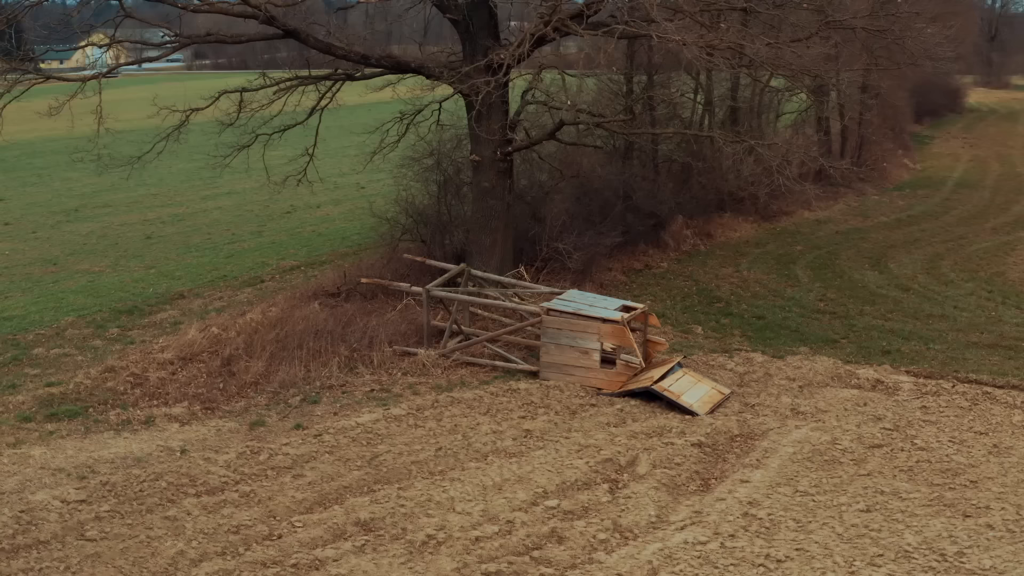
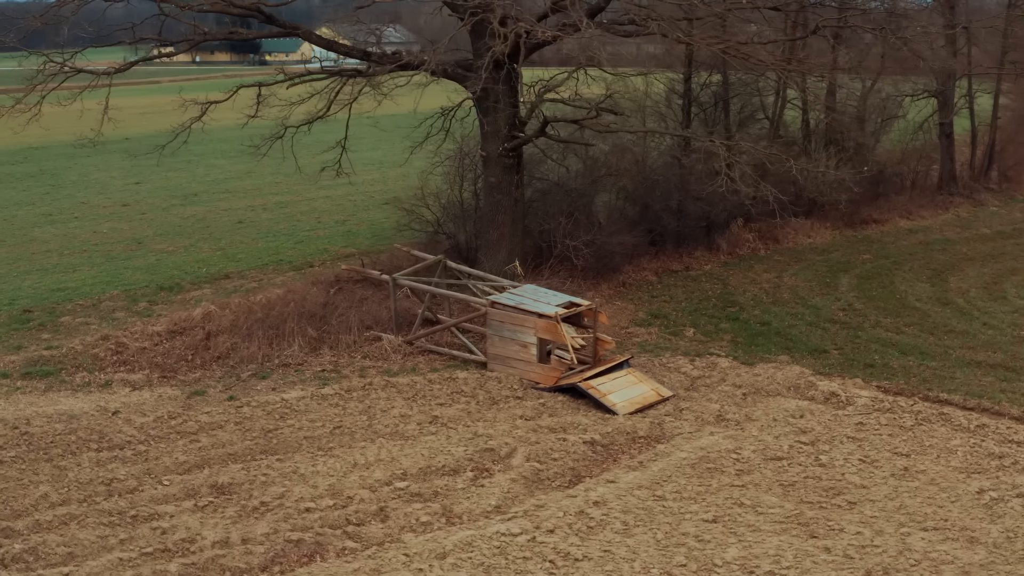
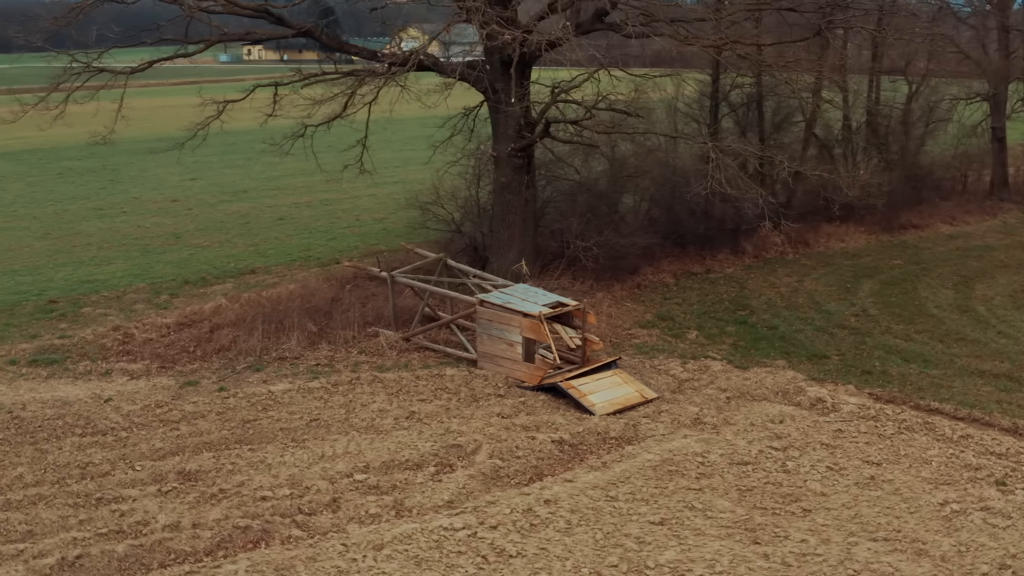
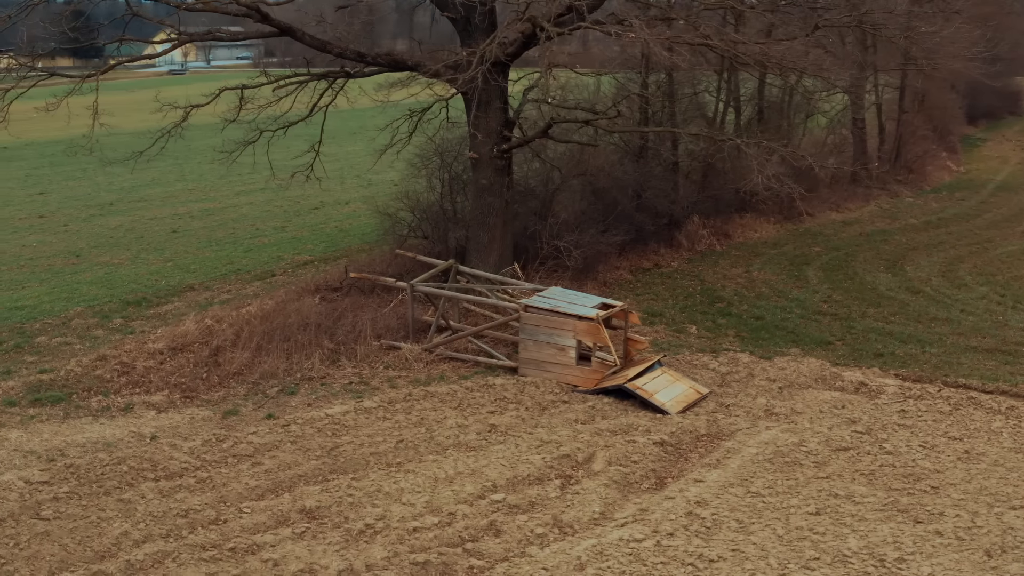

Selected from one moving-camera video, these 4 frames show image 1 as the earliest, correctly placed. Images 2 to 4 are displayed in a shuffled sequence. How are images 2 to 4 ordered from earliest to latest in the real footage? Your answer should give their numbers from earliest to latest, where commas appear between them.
4, 2, 3
